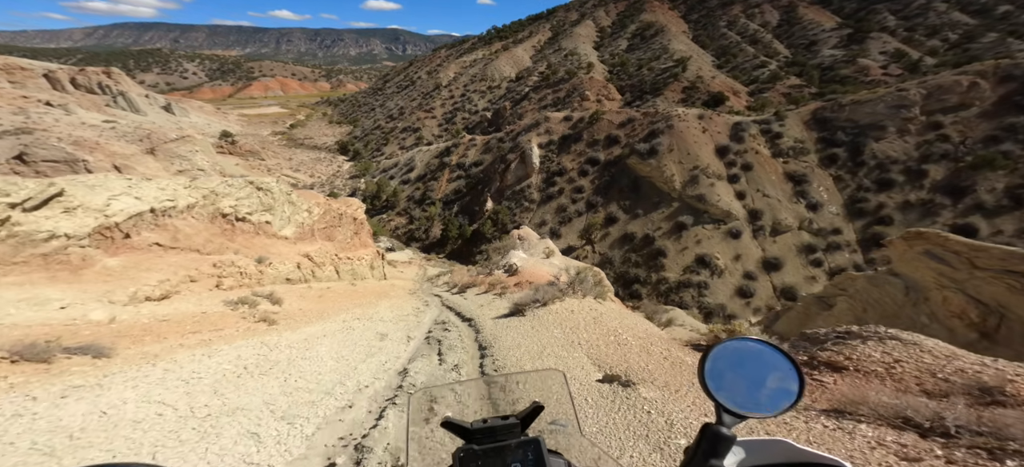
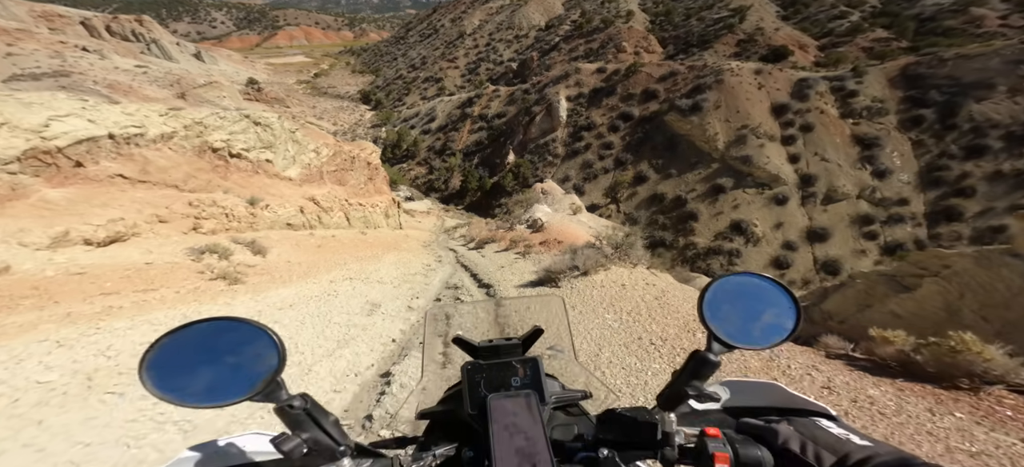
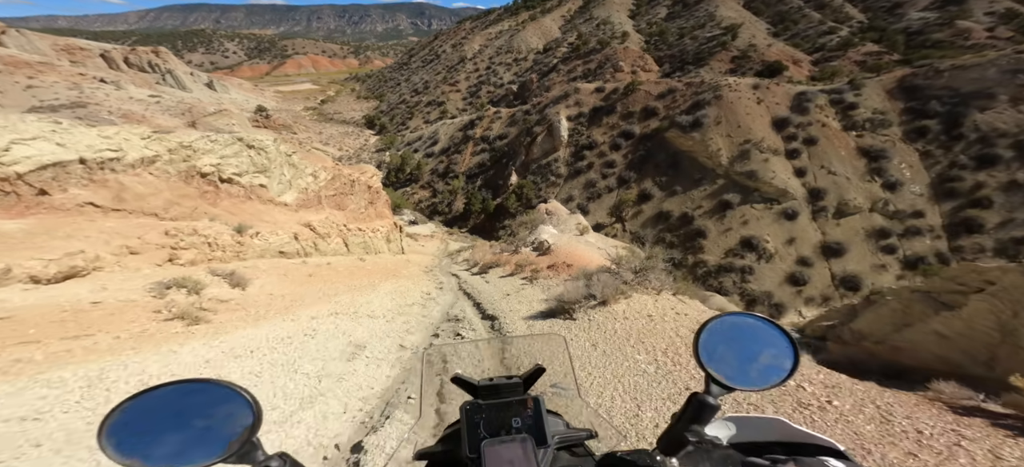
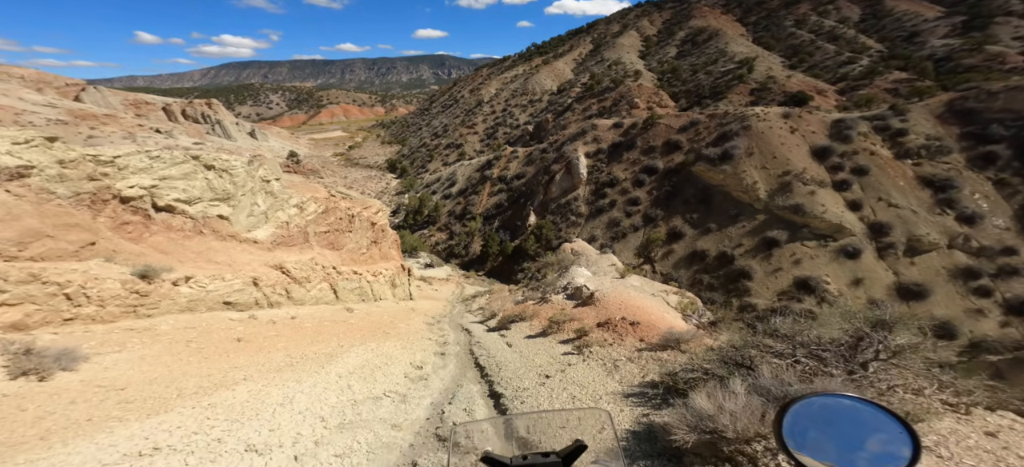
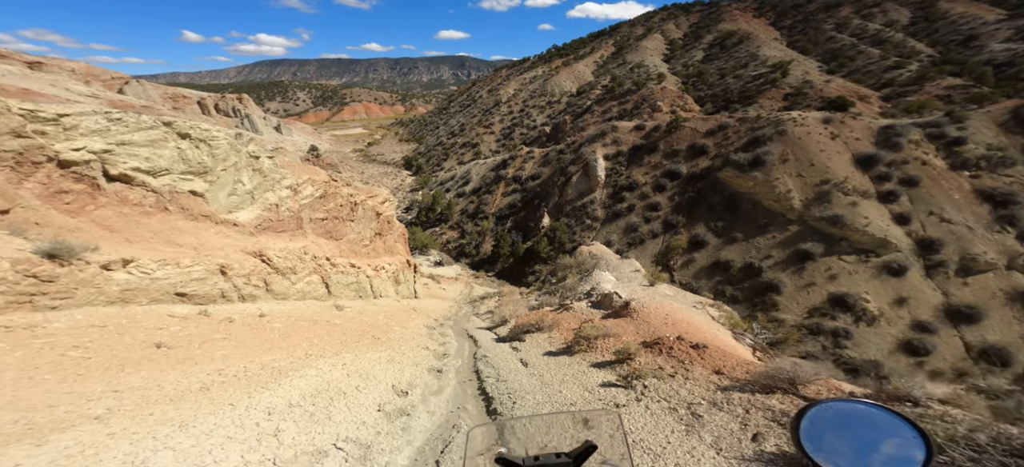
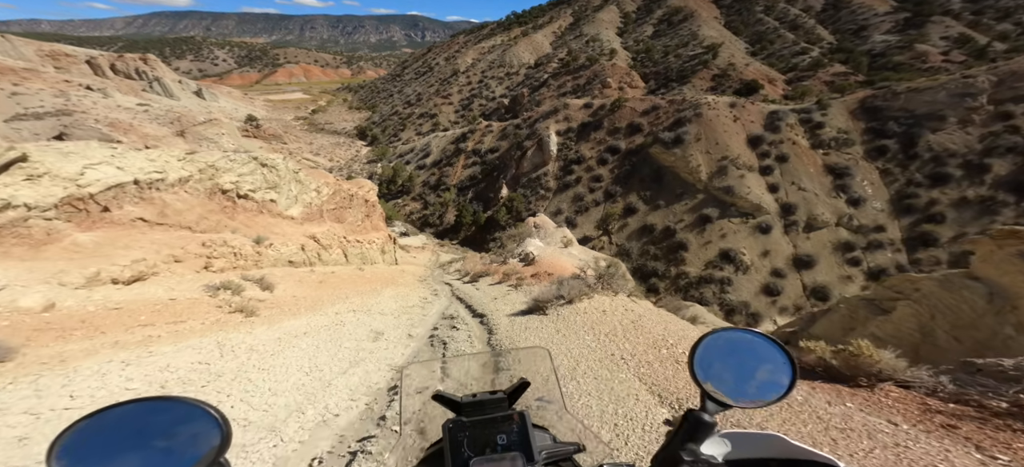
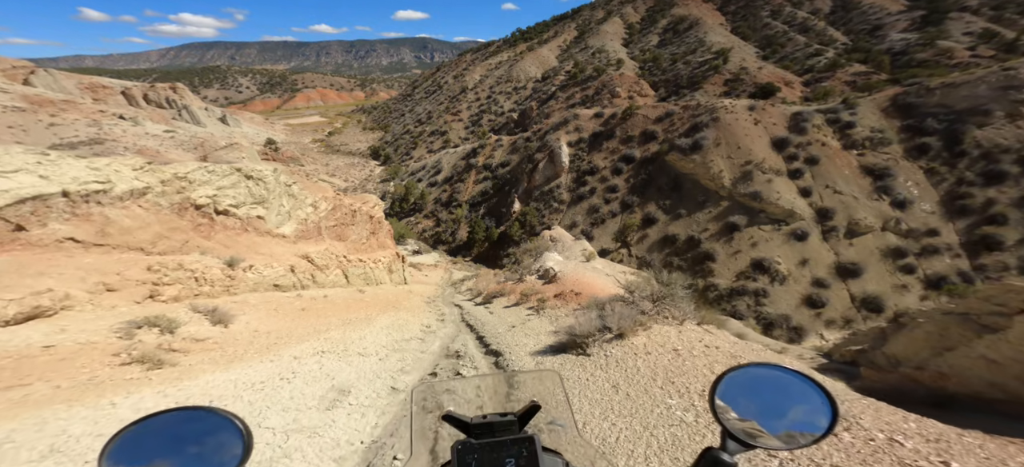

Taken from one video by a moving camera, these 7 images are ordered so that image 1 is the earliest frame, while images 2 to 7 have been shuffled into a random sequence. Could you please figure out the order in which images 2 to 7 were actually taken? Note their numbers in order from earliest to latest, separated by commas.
6, 2, 3, 7, 4, 5
